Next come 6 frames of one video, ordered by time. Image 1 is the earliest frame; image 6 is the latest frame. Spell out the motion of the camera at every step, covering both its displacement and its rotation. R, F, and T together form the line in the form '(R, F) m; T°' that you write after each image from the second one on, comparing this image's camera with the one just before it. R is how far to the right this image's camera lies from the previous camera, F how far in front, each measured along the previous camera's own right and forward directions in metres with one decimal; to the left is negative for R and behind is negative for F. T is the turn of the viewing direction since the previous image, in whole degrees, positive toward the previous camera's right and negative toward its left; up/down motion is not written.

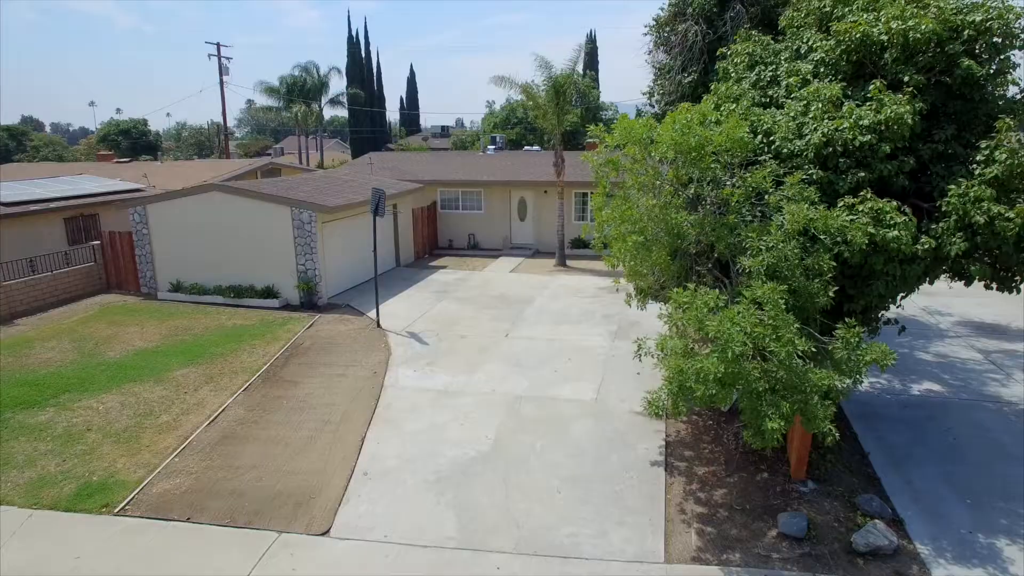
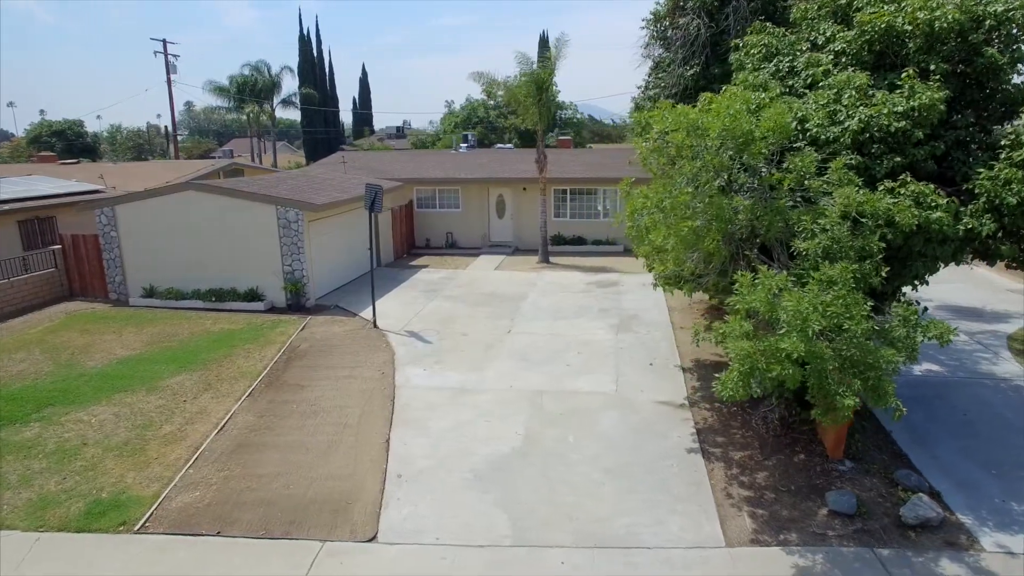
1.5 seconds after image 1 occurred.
(-1.1, +0.2) m; +5°
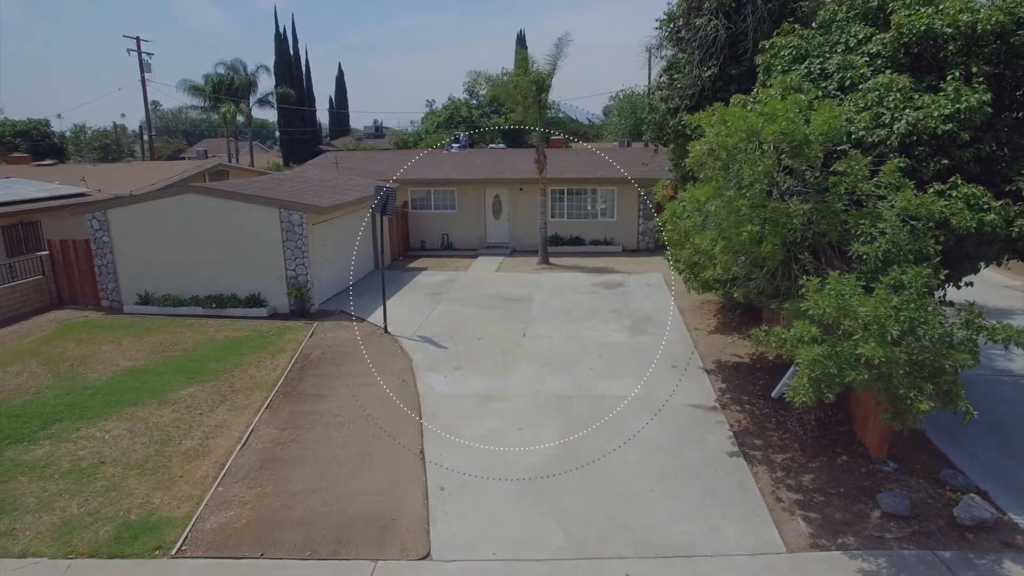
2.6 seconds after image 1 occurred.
(-0.9, +0.2) m; +3°
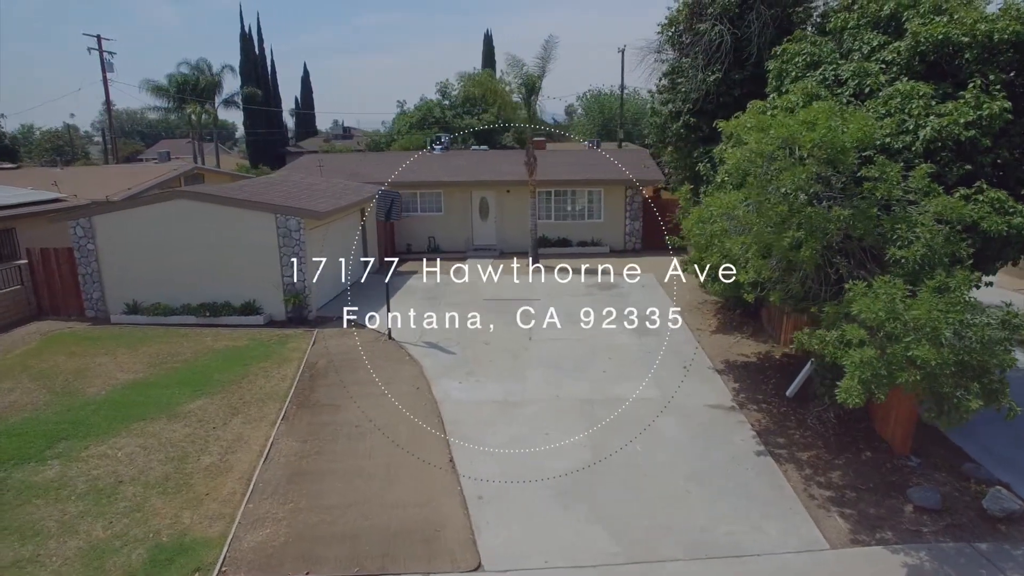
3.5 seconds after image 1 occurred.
(-0.9, +0.1) m; +4°
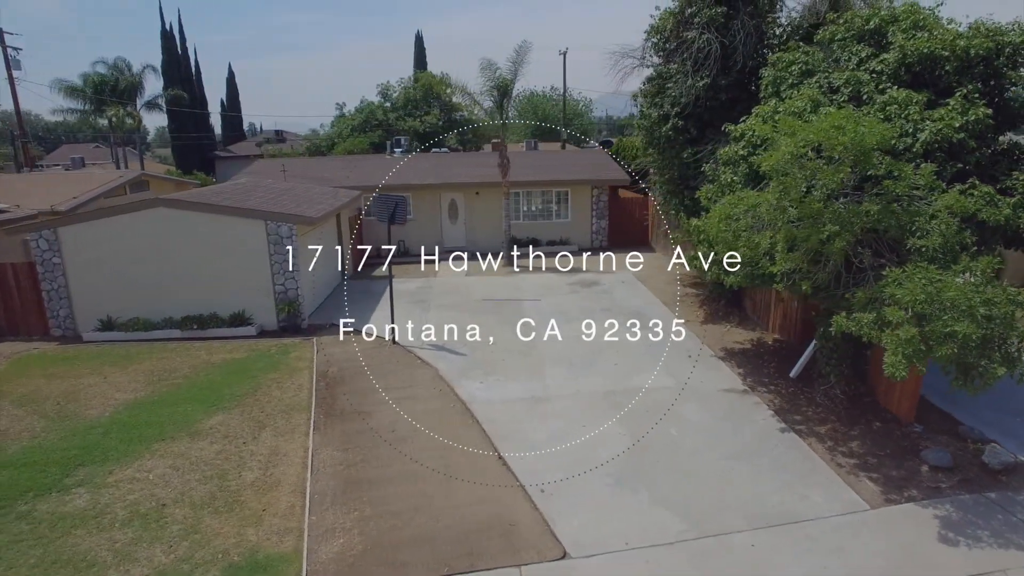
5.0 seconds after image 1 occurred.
(-1.6, -0.1) m; +7°
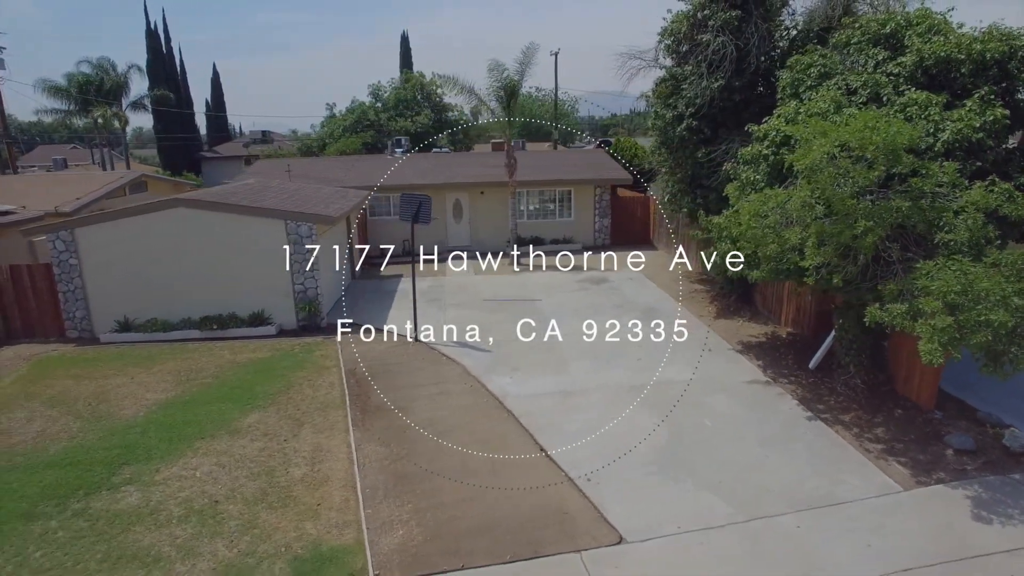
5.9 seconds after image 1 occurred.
(-0.8, -0.2) m; +2°
